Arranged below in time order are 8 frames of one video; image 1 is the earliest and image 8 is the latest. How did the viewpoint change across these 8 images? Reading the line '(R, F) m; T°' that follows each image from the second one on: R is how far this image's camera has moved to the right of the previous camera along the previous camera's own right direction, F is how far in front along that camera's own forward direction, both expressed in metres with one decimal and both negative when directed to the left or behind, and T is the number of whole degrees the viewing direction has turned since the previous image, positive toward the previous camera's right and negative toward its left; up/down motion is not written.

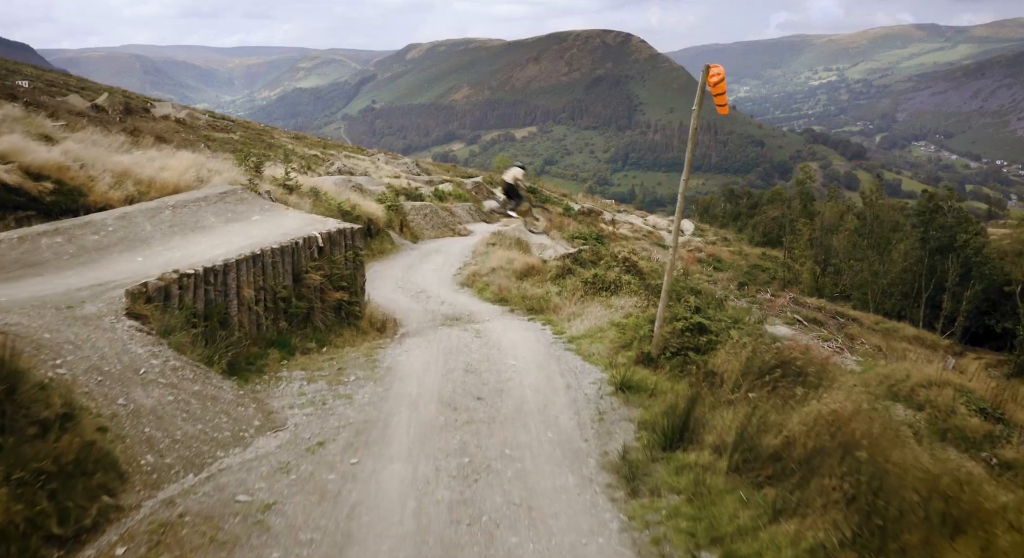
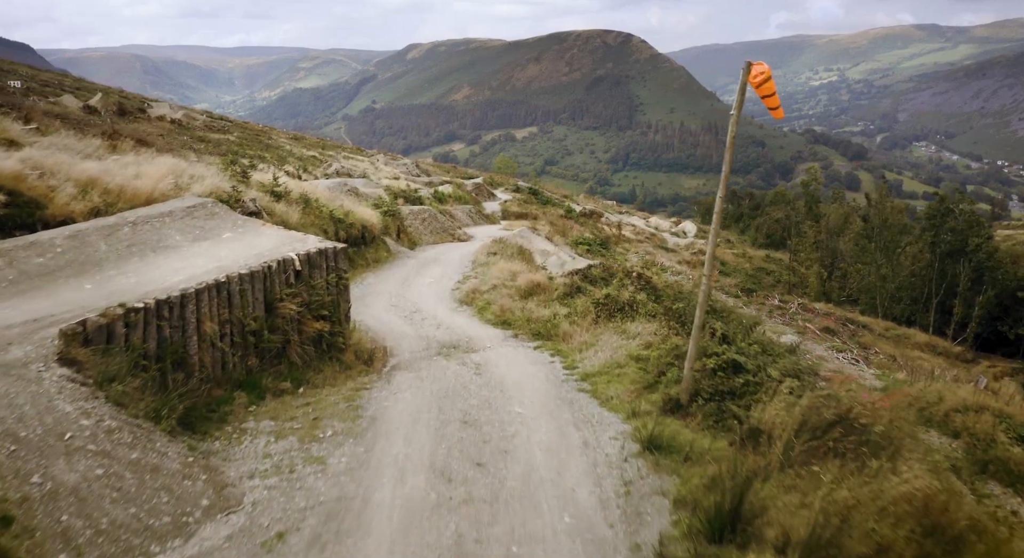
(-0.1, +1.1) m; 0°
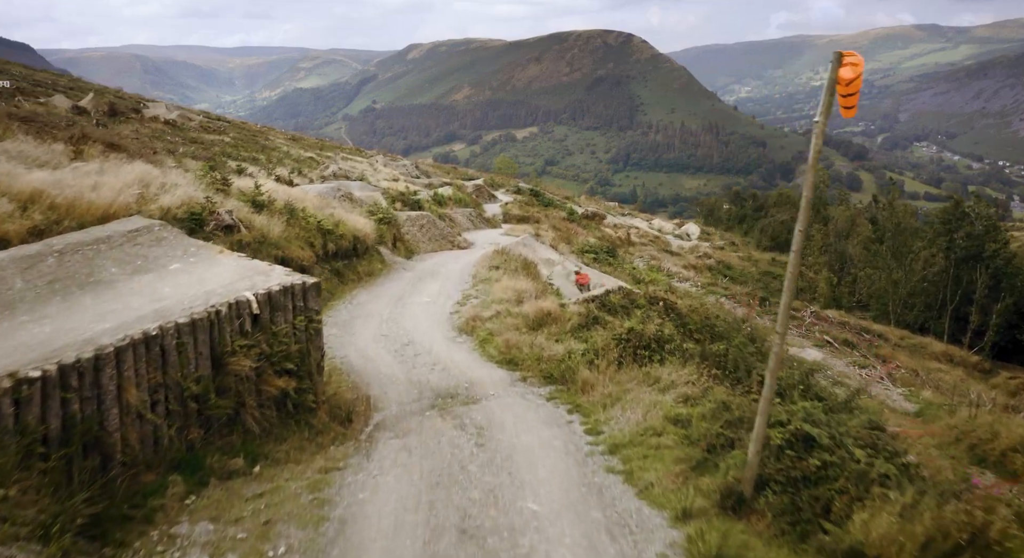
(-0.1, +1.5) m; 0°
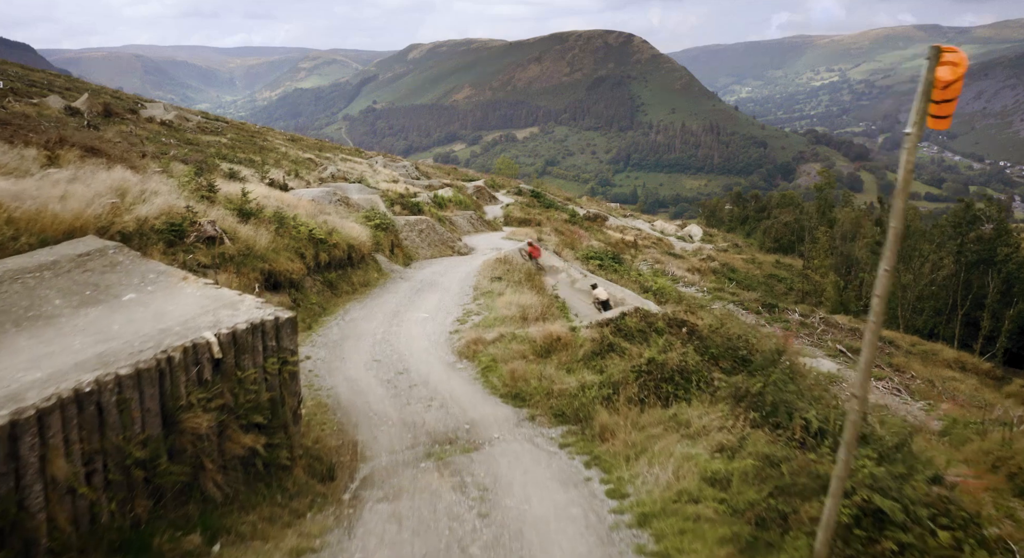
(-0.1, +0.9) m; 0°
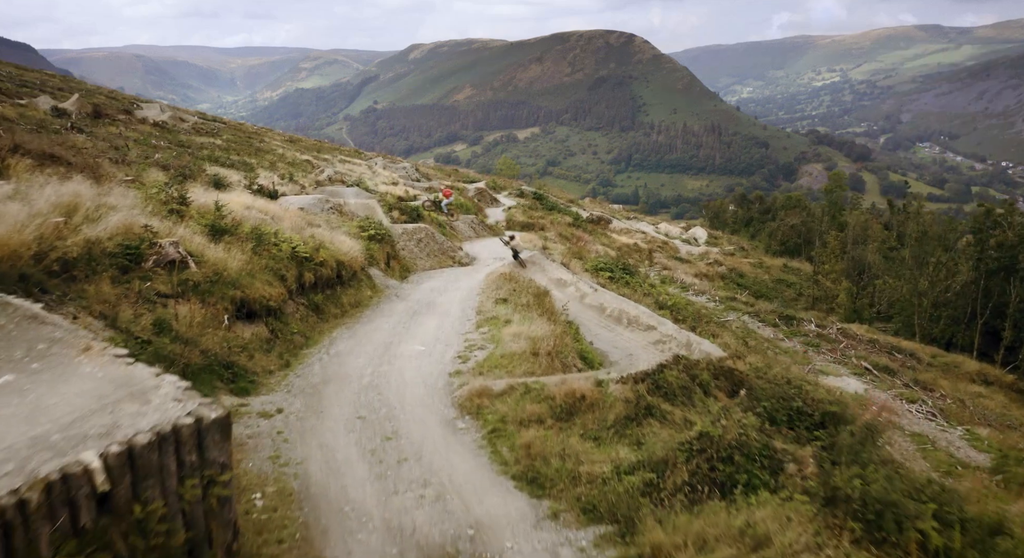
(-0.1, +1.6) m; 0°
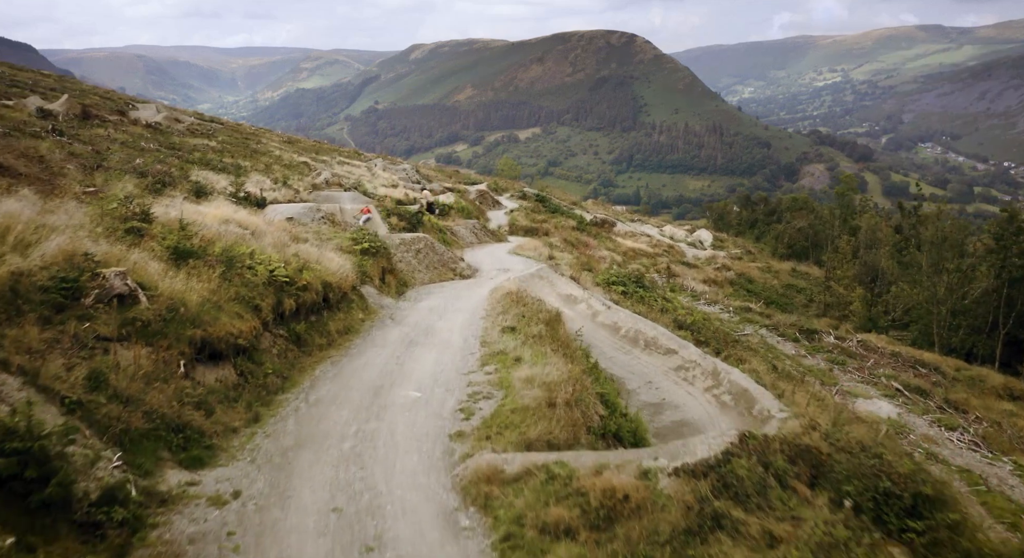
(-0.2, +1.7) m; 0°
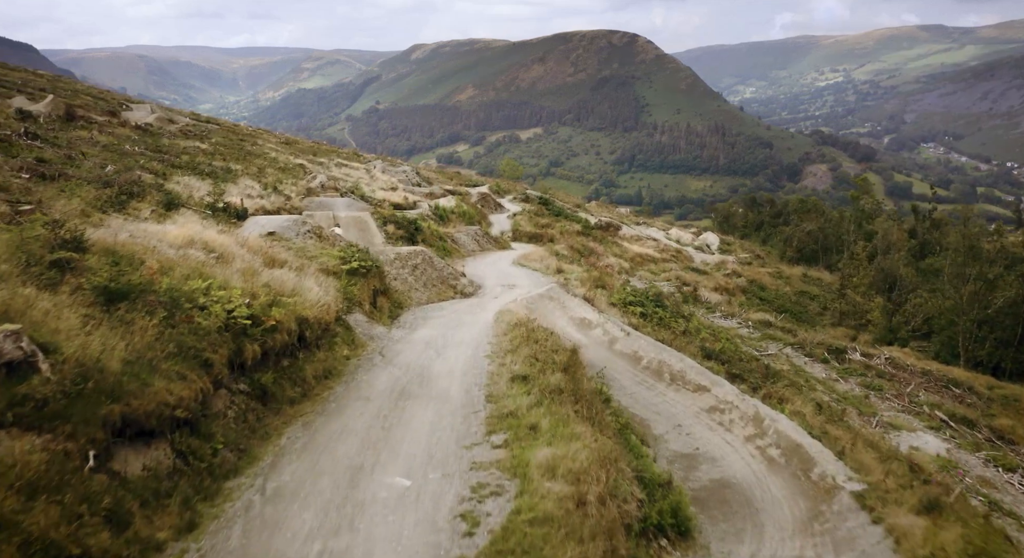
(-0.2, +2.2) m; 0°
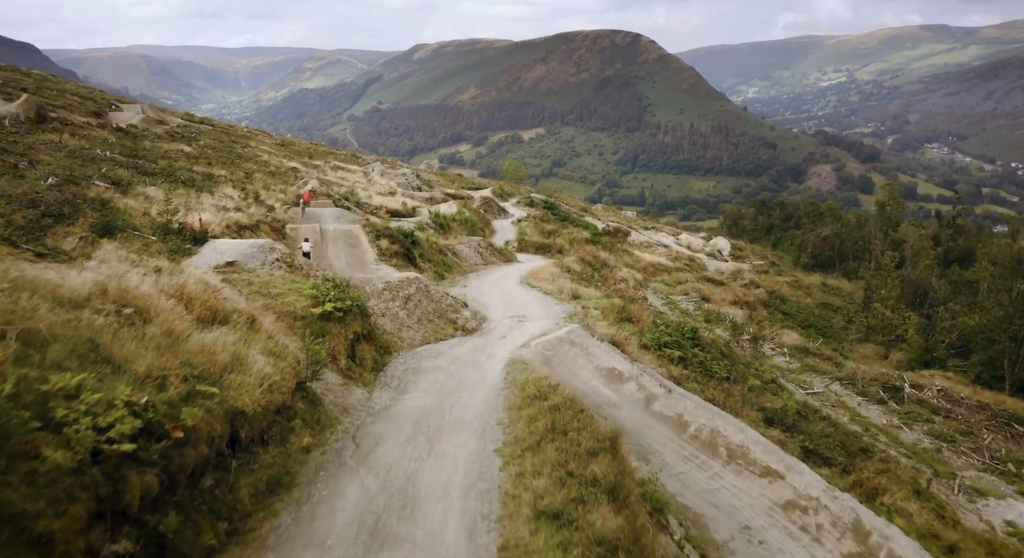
(-0.3, +3.4) m; 0°
